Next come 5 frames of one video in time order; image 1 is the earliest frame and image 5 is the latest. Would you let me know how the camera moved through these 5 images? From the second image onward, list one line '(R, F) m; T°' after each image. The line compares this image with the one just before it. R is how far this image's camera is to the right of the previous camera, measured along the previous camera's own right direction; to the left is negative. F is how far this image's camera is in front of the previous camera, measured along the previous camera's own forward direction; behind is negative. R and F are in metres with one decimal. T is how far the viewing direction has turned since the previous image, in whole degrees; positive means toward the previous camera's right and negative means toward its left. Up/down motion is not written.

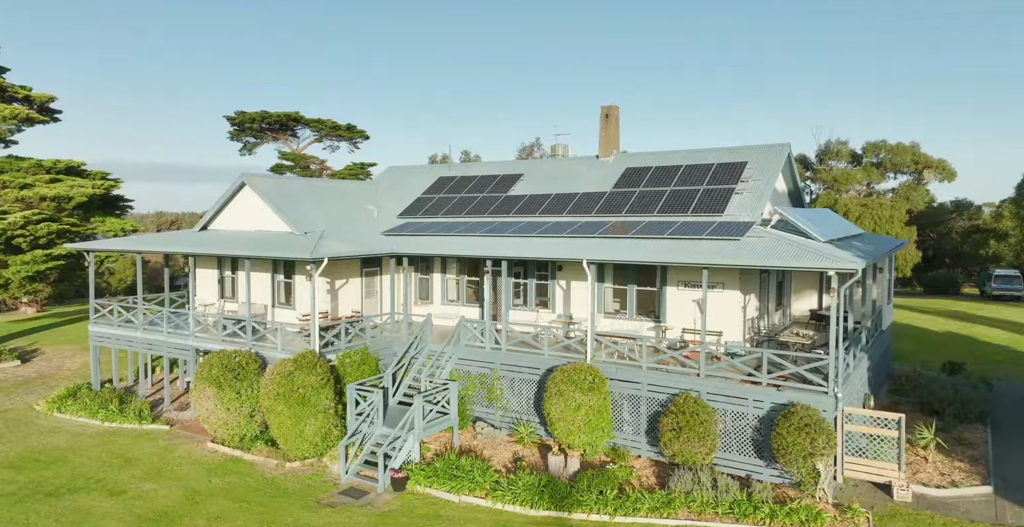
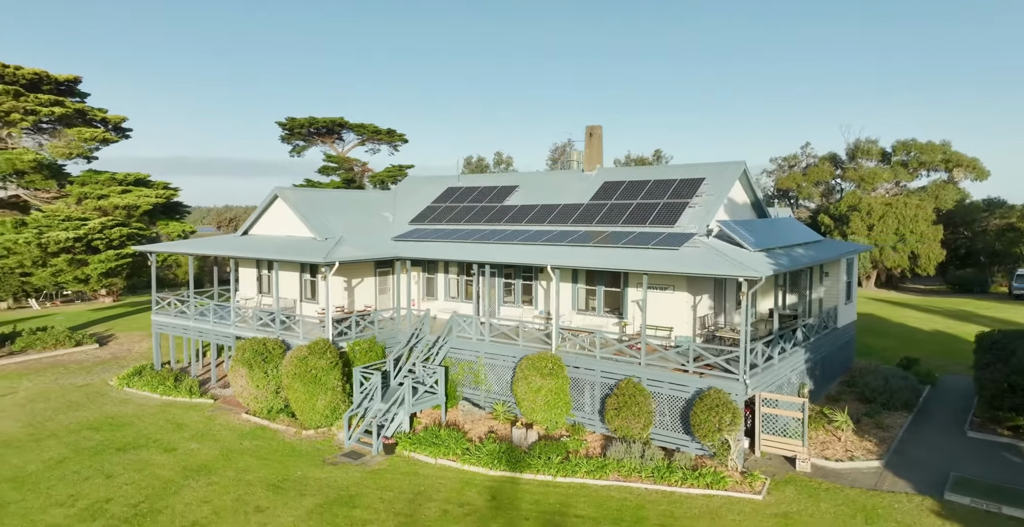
(+2.0, -2.8) m; -4°
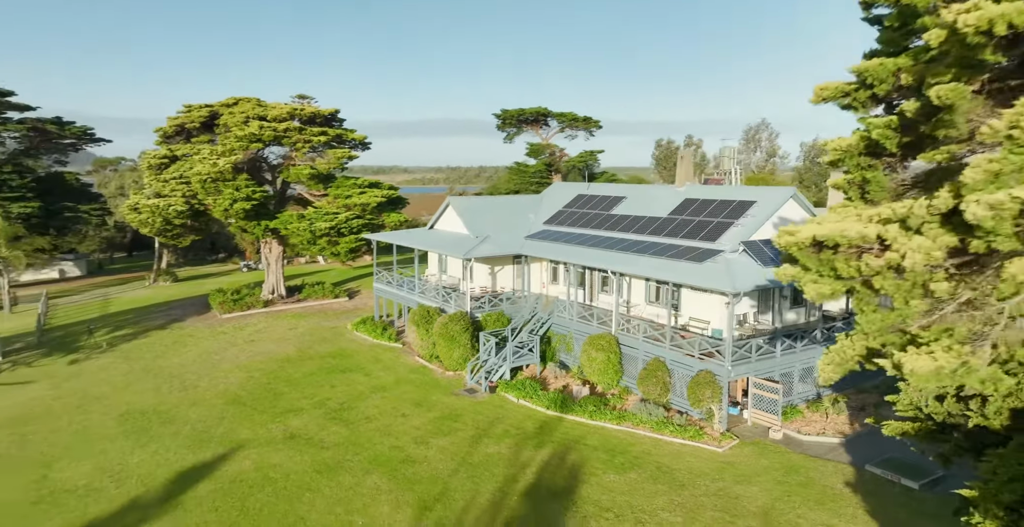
(+6.1, -6.0) m; -20°
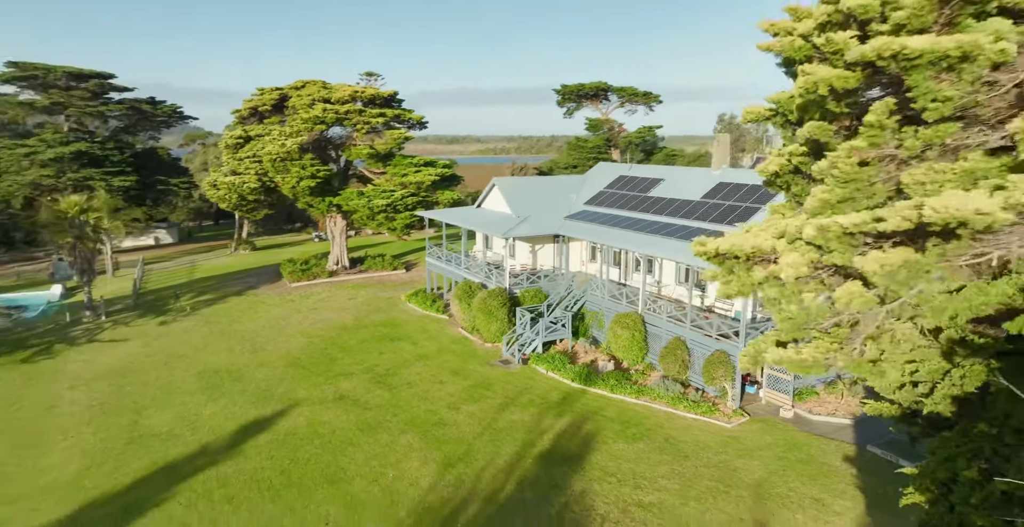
(+1.5, -1.5) m; -6°
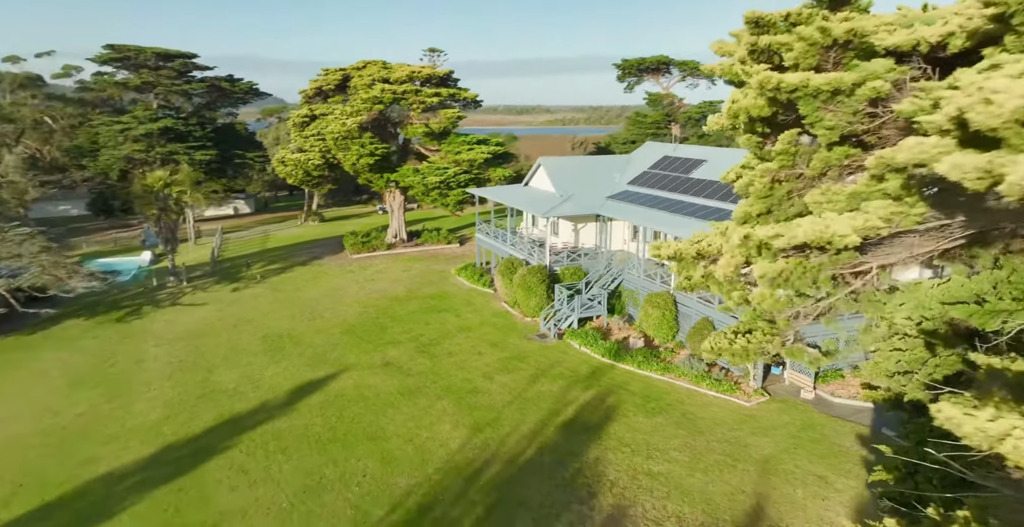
(+1.3, -1.2) m; -6°
